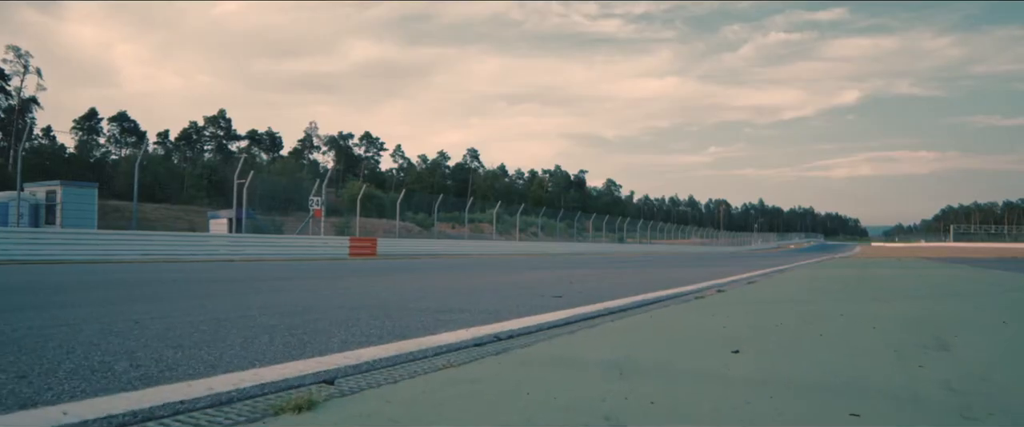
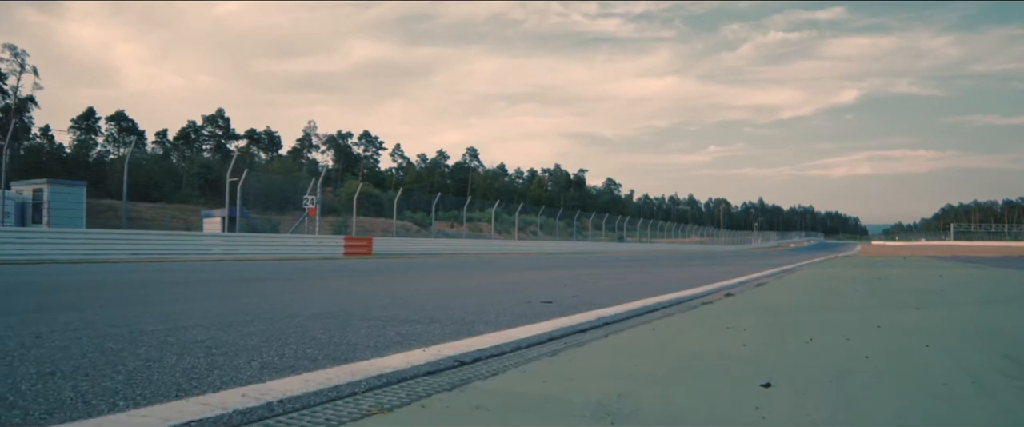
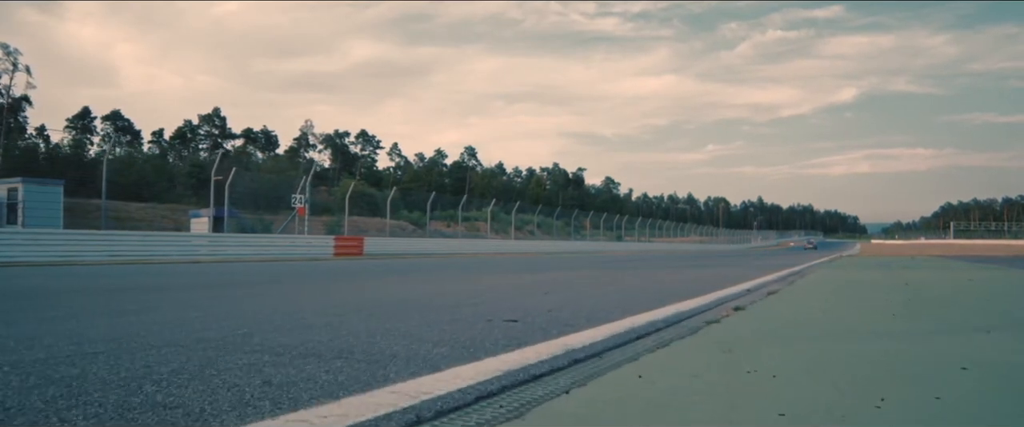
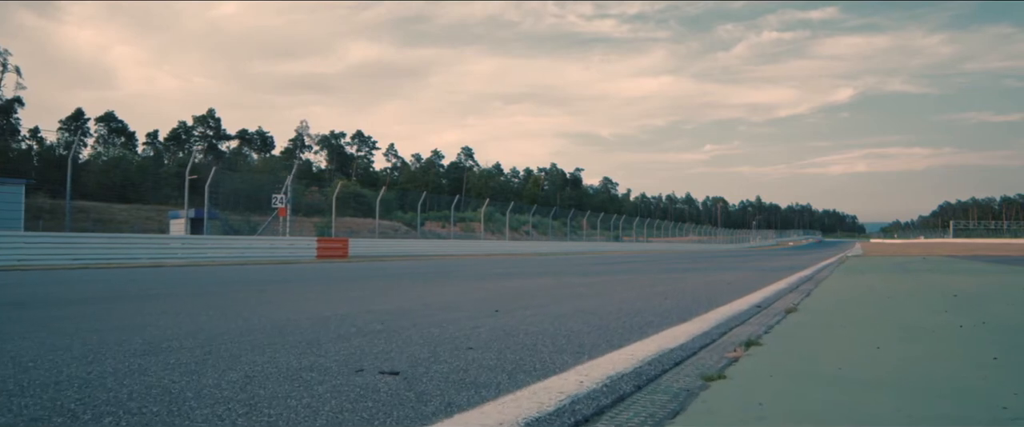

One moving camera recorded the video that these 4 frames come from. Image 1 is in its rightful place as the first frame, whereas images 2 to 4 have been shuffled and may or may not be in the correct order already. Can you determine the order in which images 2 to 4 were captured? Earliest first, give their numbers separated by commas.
2, 3, 4
